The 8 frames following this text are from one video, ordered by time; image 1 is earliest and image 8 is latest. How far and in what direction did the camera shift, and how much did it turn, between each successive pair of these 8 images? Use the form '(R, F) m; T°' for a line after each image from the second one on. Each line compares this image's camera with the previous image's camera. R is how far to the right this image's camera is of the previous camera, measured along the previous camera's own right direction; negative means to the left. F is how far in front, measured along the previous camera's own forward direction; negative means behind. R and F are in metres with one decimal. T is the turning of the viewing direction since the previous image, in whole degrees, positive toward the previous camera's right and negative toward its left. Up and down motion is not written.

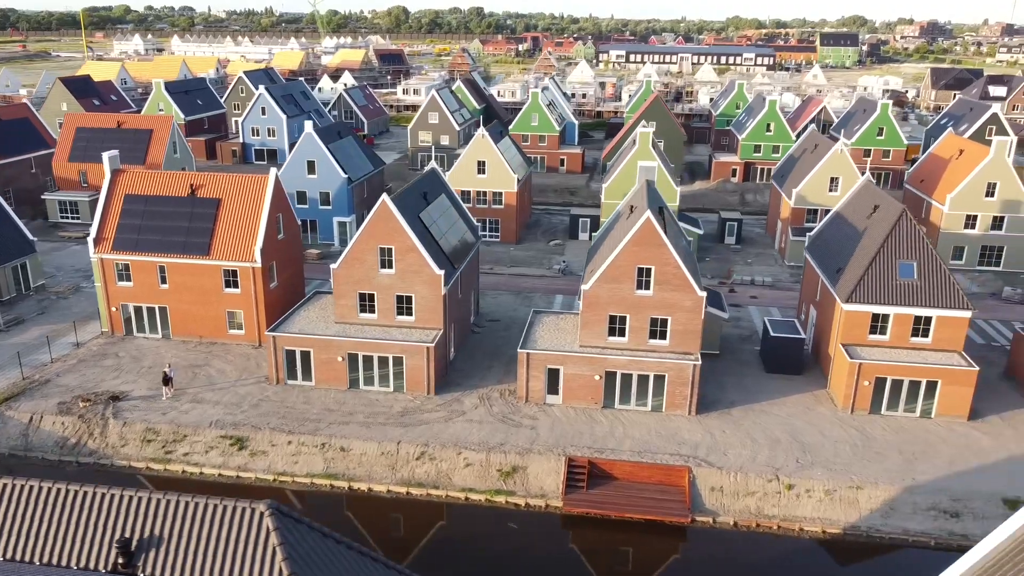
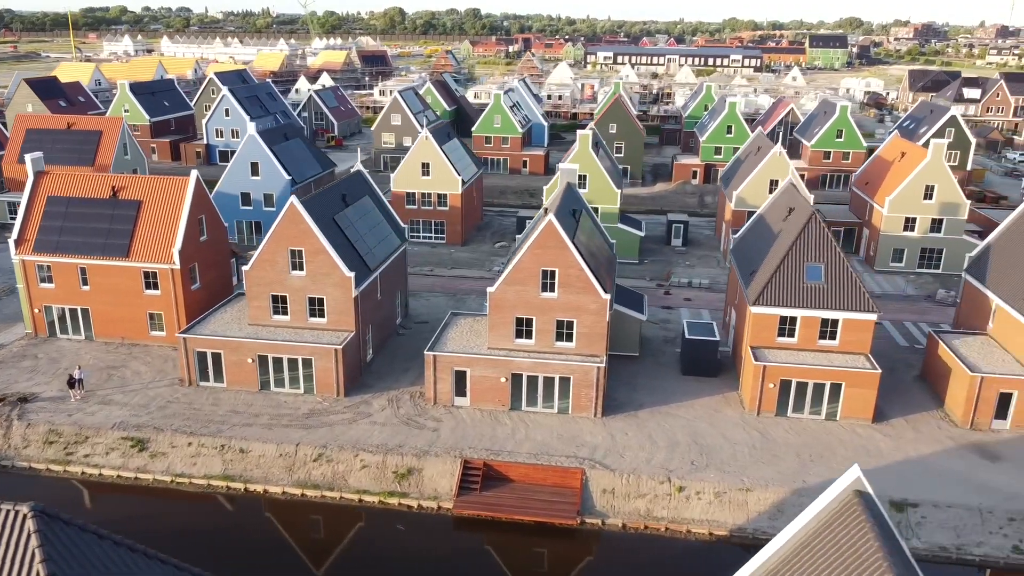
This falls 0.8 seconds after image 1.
(+3.1, -0.1) m; 0°
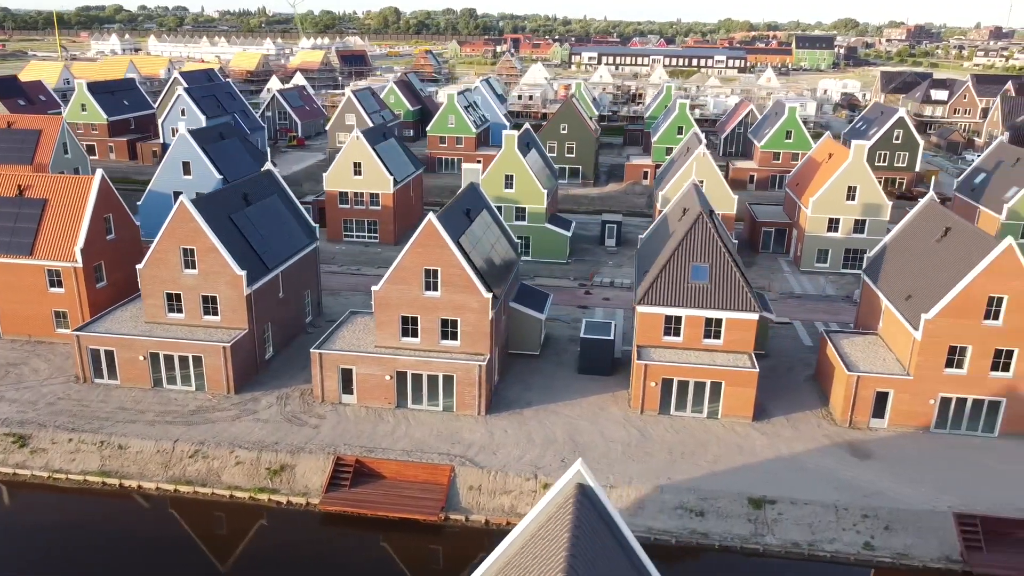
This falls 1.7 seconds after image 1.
(+3.8, -0.3) m; 0°
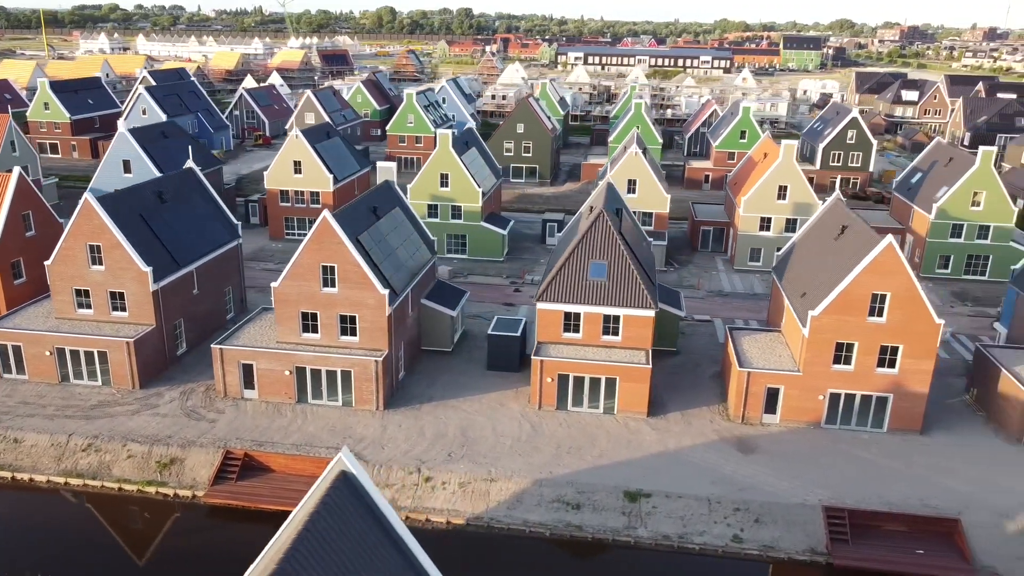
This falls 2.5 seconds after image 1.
(+3.4, -0.4) m; 0°
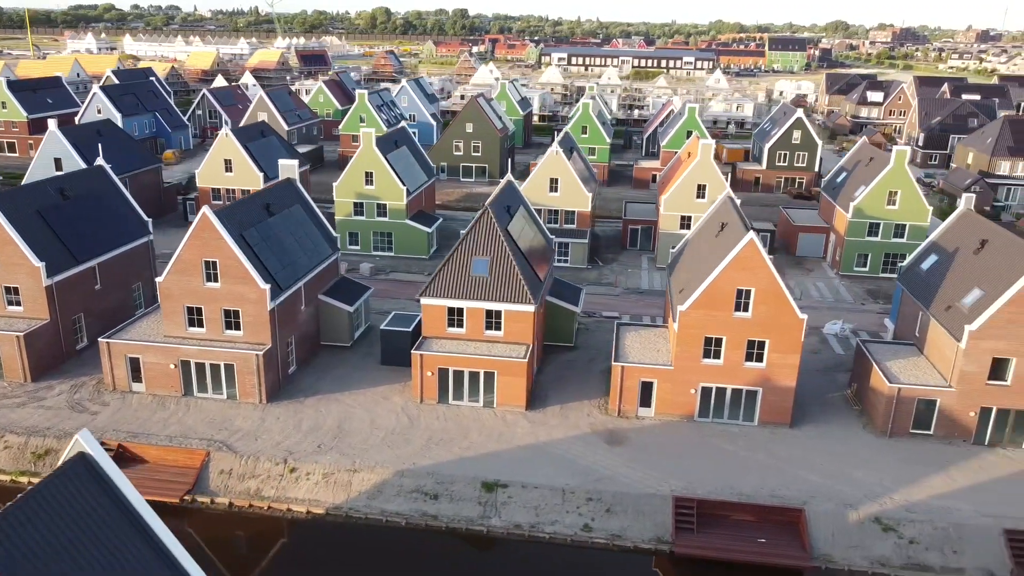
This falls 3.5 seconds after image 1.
(+4.0, -0.5) m; 0°
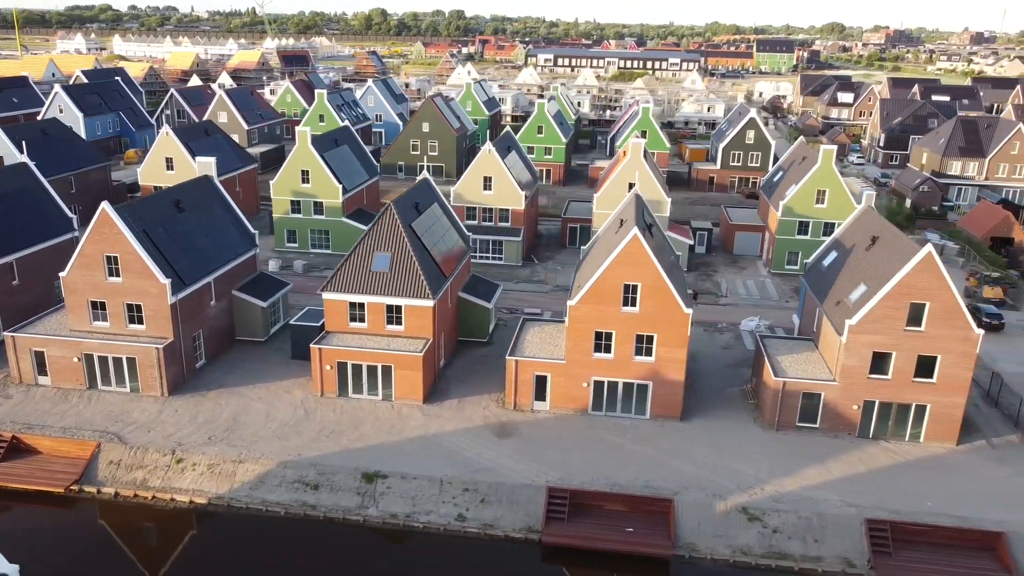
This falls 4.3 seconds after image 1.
(+3.5, -0.5) m; 0°
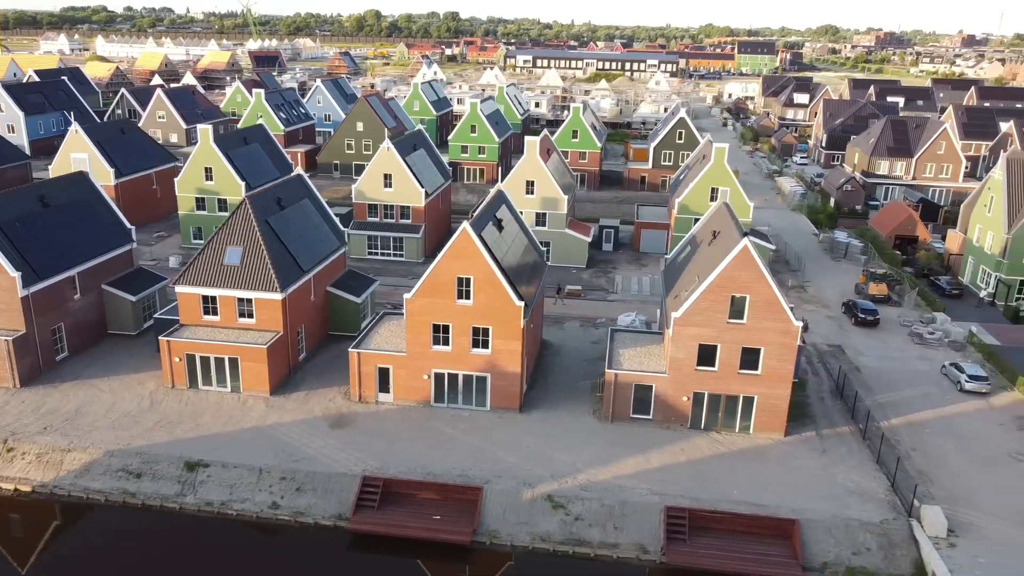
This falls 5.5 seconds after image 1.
(+5.3, -0.5) m; 0°
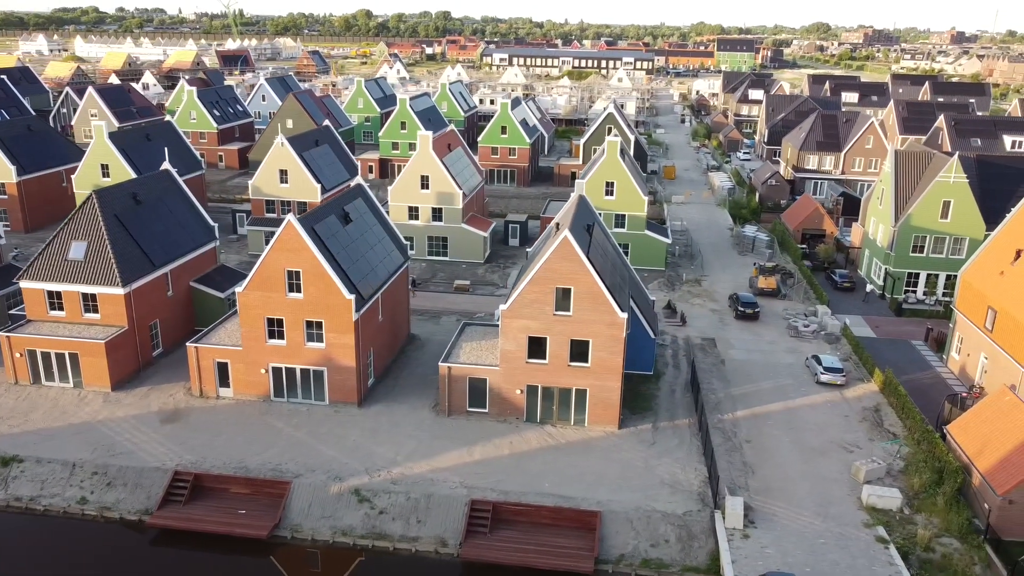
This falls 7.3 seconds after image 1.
(+5.4, +0.2) m; 0°
